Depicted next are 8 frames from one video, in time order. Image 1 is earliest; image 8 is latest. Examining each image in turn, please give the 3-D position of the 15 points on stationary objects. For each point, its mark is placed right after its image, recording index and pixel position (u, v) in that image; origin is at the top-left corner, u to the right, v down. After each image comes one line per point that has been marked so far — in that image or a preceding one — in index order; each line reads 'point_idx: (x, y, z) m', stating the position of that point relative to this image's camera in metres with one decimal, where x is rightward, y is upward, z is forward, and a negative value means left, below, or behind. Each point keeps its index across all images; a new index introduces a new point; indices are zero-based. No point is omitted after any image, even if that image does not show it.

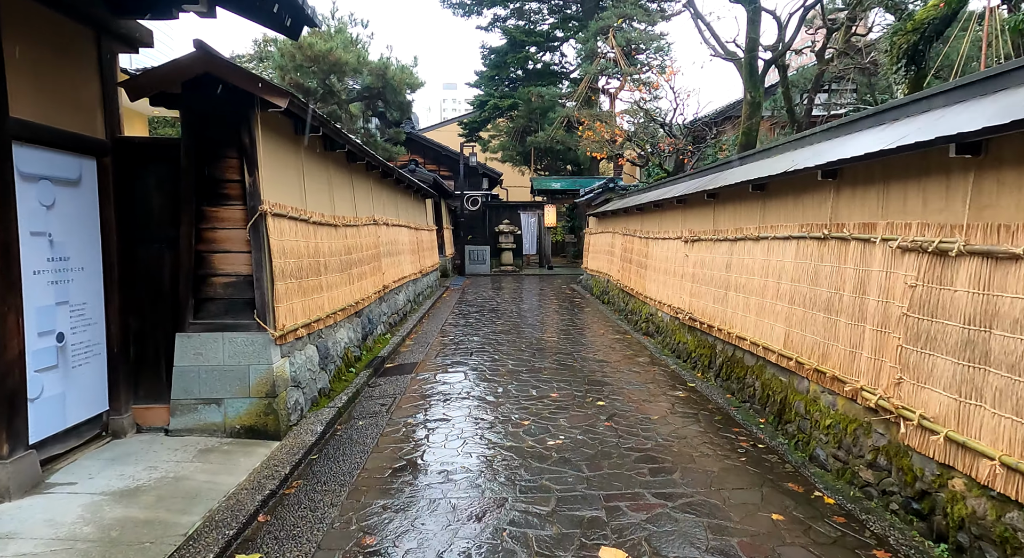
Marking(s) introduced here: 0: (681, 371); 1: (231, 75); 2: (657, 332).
0: (+2.4, -1.3, +8.3) m
1: (-2.4, +1.7, +5.1) m
2: (+2.6, -1.0, +10.5) m
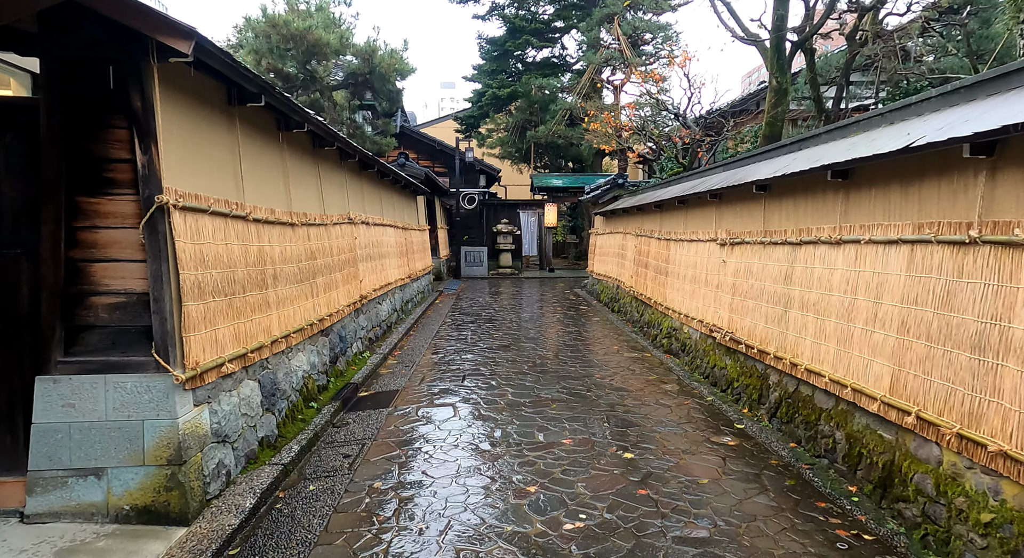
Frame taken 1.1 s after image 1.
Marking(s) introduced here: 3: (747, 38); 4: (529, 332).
0: (+2.4, -1.5, +6.7) m
1: (-2.4, +1.6, +3.5) m
2: (+2.6, -1.1, +8.9) m
3: (+6.1, +6.2, +15.2) m
4: (+0.4, -1.1, +12.5) m
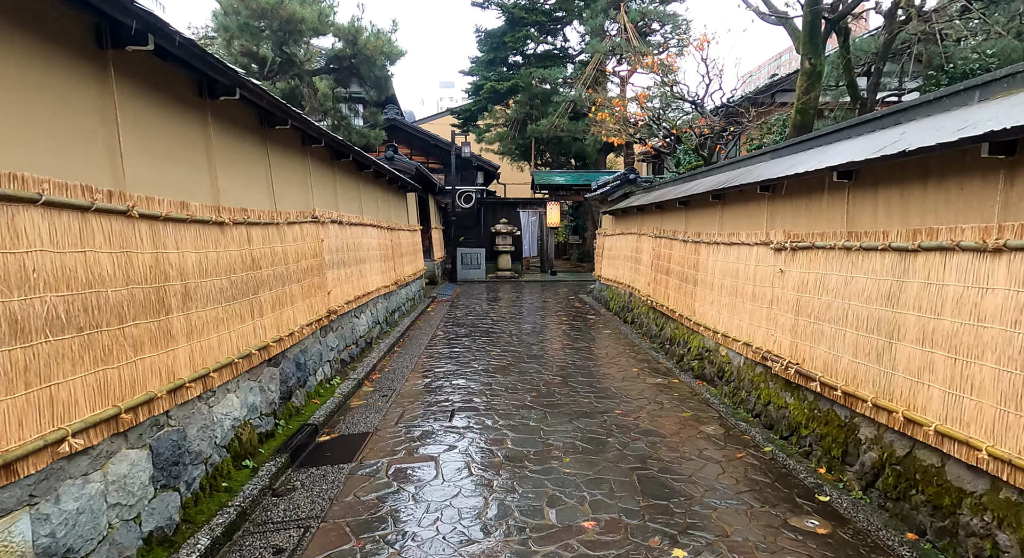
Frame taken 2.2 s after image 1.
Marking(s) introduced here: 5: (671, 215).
0: (+2.4, -1.6, +5.1) m
1: (-2.4, +1.5, +1.8) m
2: (+2.6, -1.3, +7.3) m
3: (+6.1, +6.1, +13.6) m
4: (+0.4, -1.3, +10.9) m
5: (+3.0, +1.2, +10.9) m
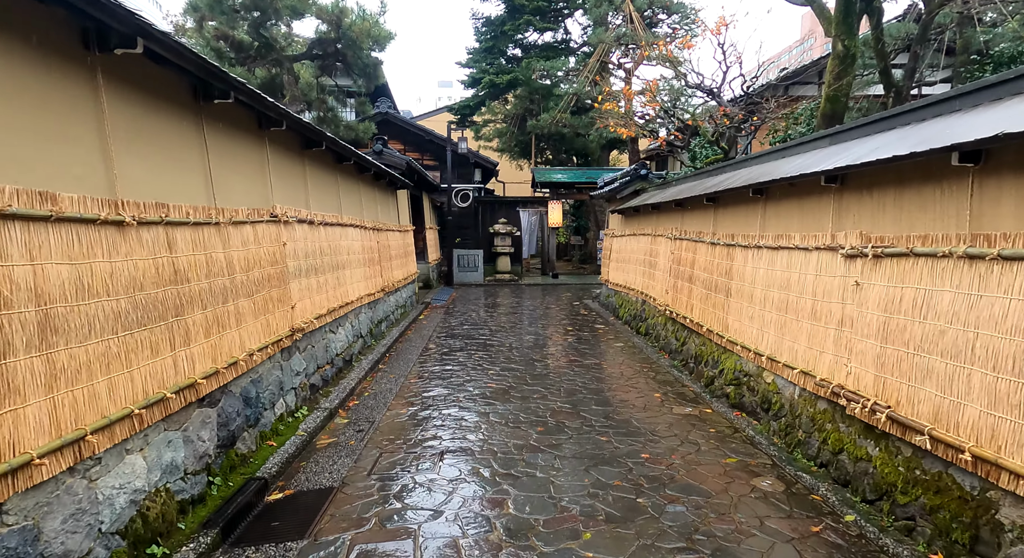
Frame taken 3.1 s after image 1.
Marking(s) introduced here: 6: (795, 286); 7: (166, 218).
0: (+2.4, -1.7, +3.8) m
1: (-2.4, +1.4, +0.5) m
2: (+2.7, -1.4, +6.0) m
3: (+6.1, +6.0, +12.4) m
4: (+0.4, -1.4, +9.6) m
5: (+3.0, +1.1, +9.6) m
6: (+2.8, -0.1, +5.8) m
7: (-2.4, +0.4, +4.2) m
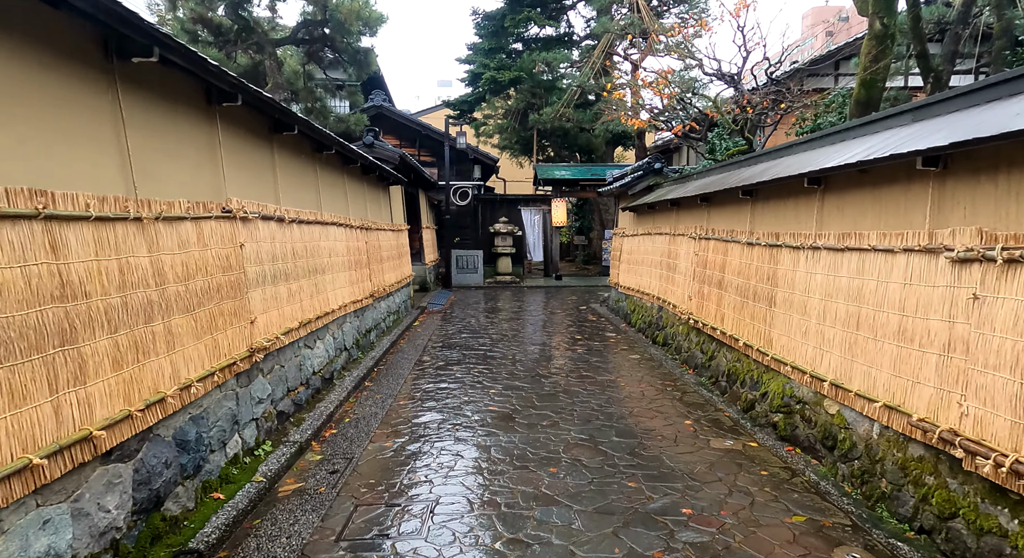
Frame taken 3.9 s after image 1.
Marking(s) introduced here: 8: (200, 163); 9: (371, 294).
0: (+2.5, -1.8, +2.7) m
1: (-2.3, +1.3, -0.6) m
2: (+2.7, -1.5, +4.9) m
3: (+6.2, +5.9, +11.2) m
4: (+0.4, -1.5, +8.5) m
5: (+3.0, +1.0, +8.5) m
6: (+2.8, -0.1, +4.6) m
7: (-2.4, +0.4, +3.0) m
8: (-2.7, +1.0, +5.0) m
9: (-2.6, -0.3, +10.8) m
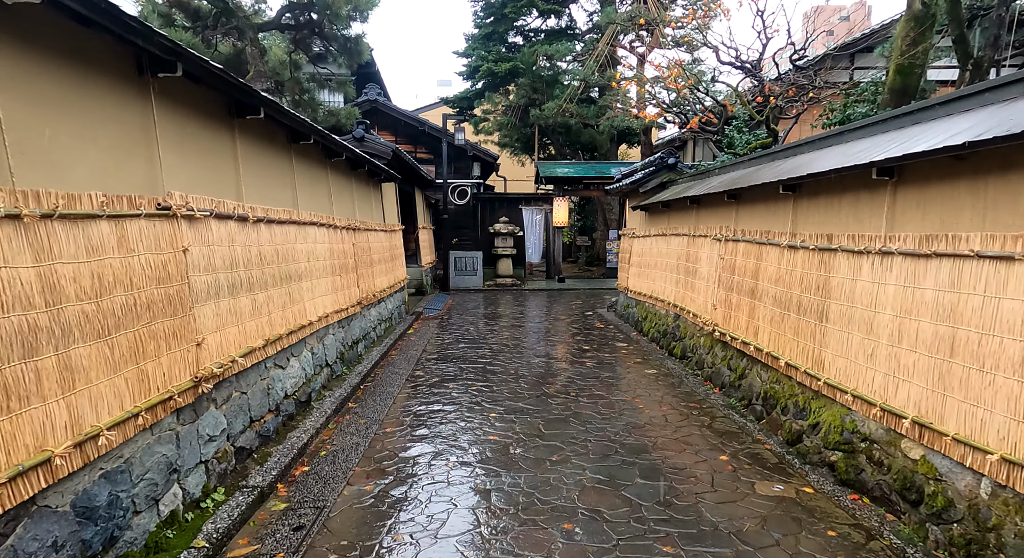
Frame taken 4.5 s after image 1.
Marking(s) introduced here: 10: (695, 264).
0: (+2.5, -1.9, +1.7) m
1: (-2.3, +1.2, -1.6) m
2: (+2.7, -1.6, +3.9) m
3: (+6.2, +5.8, +10.2) m
4: (+0.5, -1.6, +7.5) m
5: (+3.1, +0.9, +7.5) m
6: (+2.9, -0.2, +3.6) m
7: (-2.3, +0.3, +2.0) m
8: (-2.6, +0.9, +4.0) m
9: (-2.6, -0.4, +9.8) m
10: (+2.8, +0.3, +9.2) m
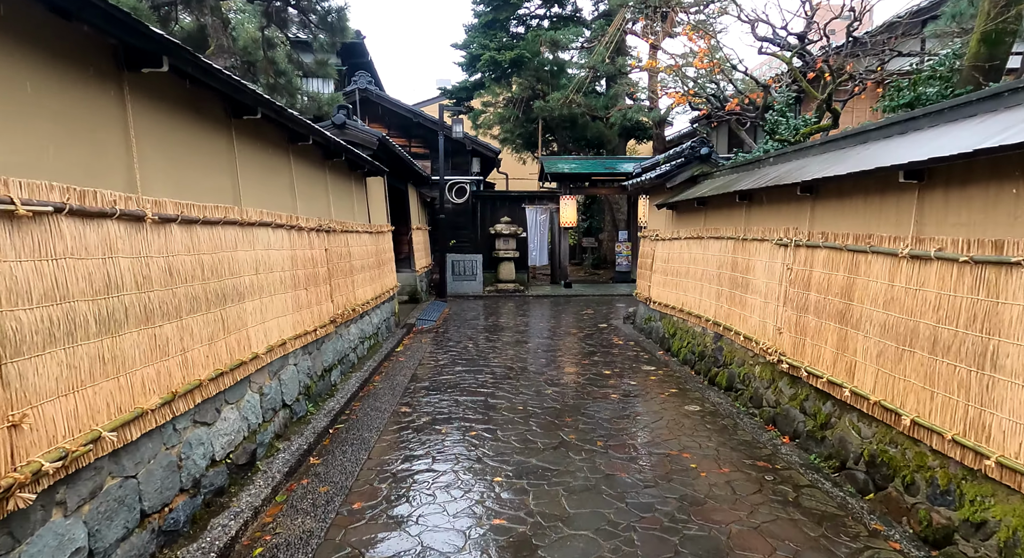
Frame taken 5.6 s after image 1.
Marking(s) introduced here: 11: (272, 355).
0: (+2.6, -2.0, -0.1) m
1: (-2.1, +1.0, -3.4) m
2: (+2.9, -1.7, +2.2) m
3: (+6.3, +5.6, +8.5) m
4: (+0.6, -1.7, +5.7) m
5: (+3.2, +0.7, +5.8) m
6: (+3.0, -0.4, +1.9) m
7: (-2.2, +0.1, +0.3) m
8: (-2.5, +0.7, +2.3) m
9: (-2.5, -0.5, +8.1) m
10: (+2.9, +0.1, +7.4) m
11: (-2.4, -0.7, +5.9) m
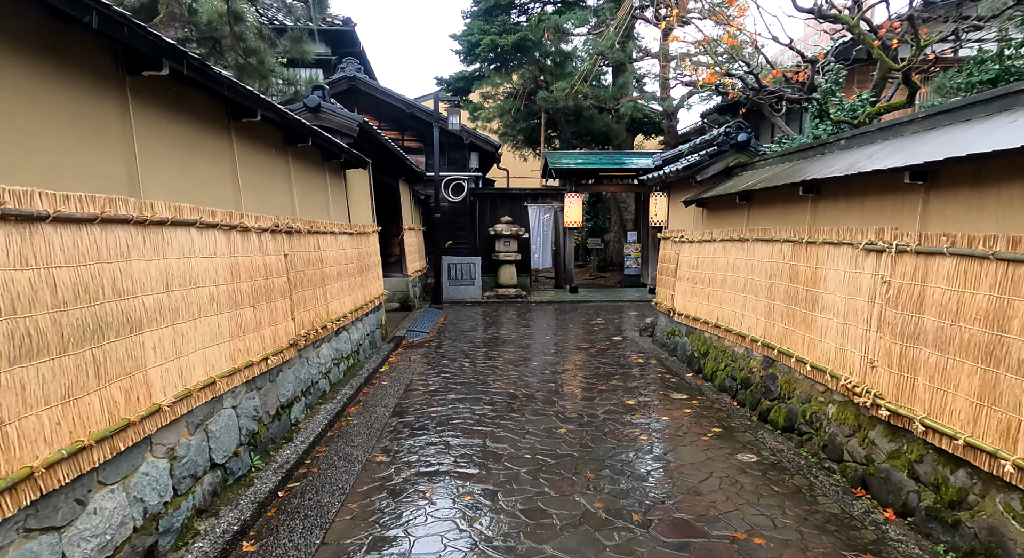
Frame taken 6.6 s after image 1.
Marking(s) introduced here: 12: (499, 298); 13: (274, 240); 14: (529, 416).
0: (+2.7, -2.2, -1.6) m
1: (-2.1, +0.9, -4.9) m
2: (+2.9, -1.9, +0.6) m
3: (+6.3, +5.5, +6.9) m
4: (+0.6, -1.9, +4.1) m
5: (+3.2, +0.6, +4.2) m
6: (+3.0, -0.5, +0.3) m
7: (-2.2, 0.0, -1.3) m
8: (-2.5, +0.6, +0.7) m
9: (-2.4, -0.7, +6.5) m
10: (+3.0, -0.1, +5.8) m
11: (-2.3, -0.9, +4.3) m
12: (-0.4, -0.6, +18.4) m
13: (-2.5, +0.4, +6.2) m
14: (+0.2, -1.7, +7.2) m
